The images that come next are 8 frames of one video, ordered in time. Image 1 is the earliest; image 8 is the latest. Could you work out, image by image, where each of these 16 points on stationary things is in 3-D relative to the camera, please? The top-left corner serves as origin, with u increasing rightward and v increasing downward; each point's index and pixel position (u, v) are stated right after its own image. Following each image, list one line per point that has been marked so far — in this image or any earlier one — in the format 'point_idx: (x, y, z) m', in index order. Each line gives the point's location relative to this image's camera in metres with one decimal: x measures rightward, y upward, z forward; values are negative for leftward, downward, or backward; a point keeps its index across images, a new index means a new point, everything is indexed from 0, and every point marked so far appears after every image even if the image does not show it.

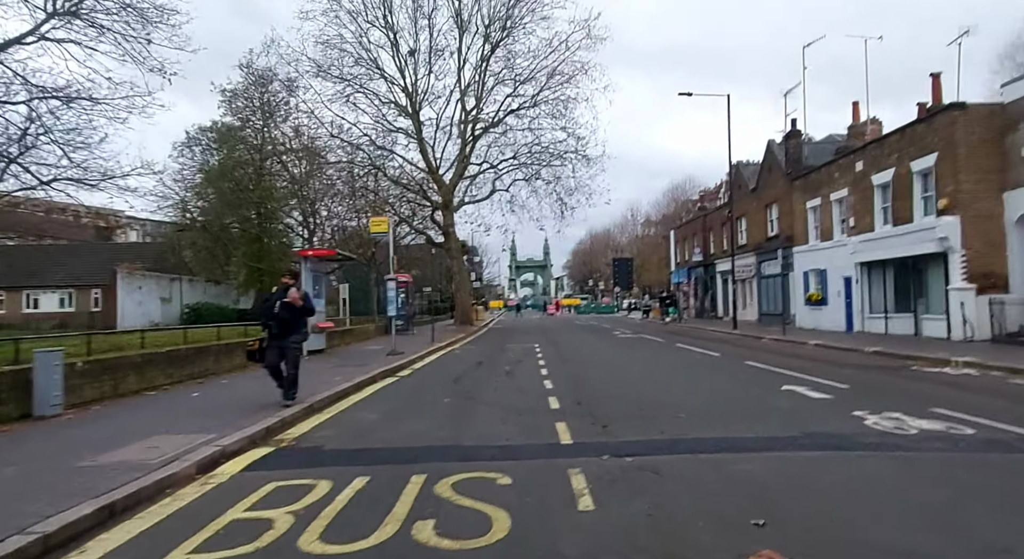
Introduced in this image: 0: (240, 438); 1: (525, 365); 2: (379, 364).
0: (-3.3, -1.9, +7.7) m
1: (+0.4, -2.4, +18.4) m
2: (-3.7, -2.4, +17.6) m
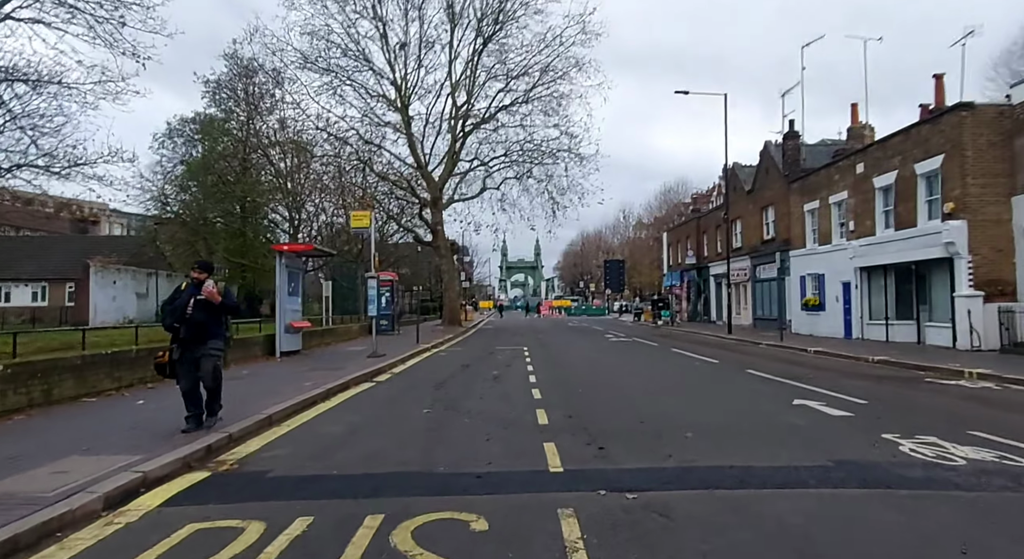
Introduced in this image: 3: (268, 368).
0: (-3.5, -1.9, +6.5) m
1: (0.0, -2.4, +17.3) m
2: (-4.1, -2.3, +16.4) m
3: (-6.1, -2.2, +15.9) m
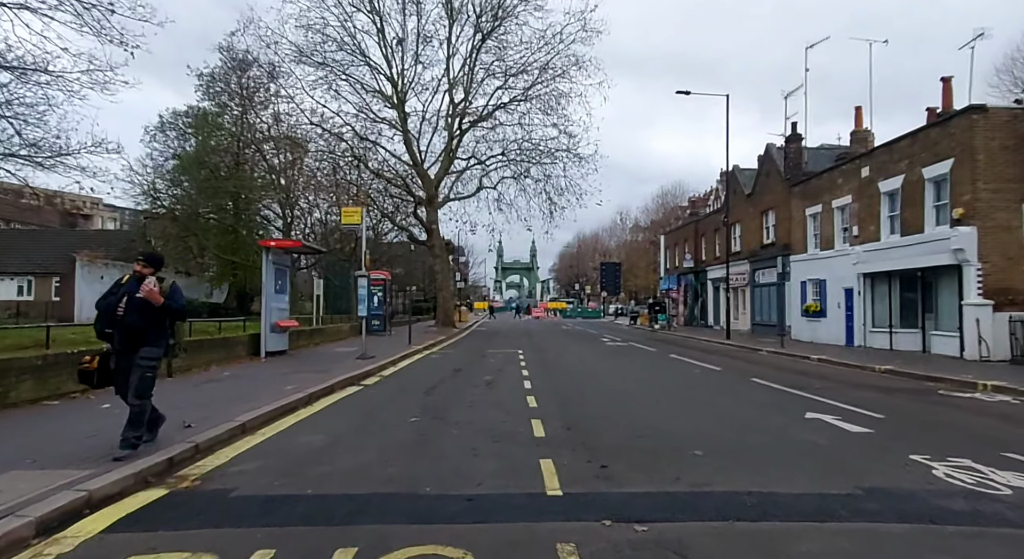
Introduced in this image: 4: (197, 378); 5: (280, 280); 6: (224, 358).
0: (-3.6, -1.8, +5.9) m
1: (-0.2, -2.5, +16.7) m
2: (-4.2, -2.3, +15.7) m
3: (-6.3, -2.1, +15.2) m
4: (-6.6, -2.1, +13.3) m
5: (-6.8, 0.0, +18.7) m
6: (-7.3, -2.0, +16.2) m
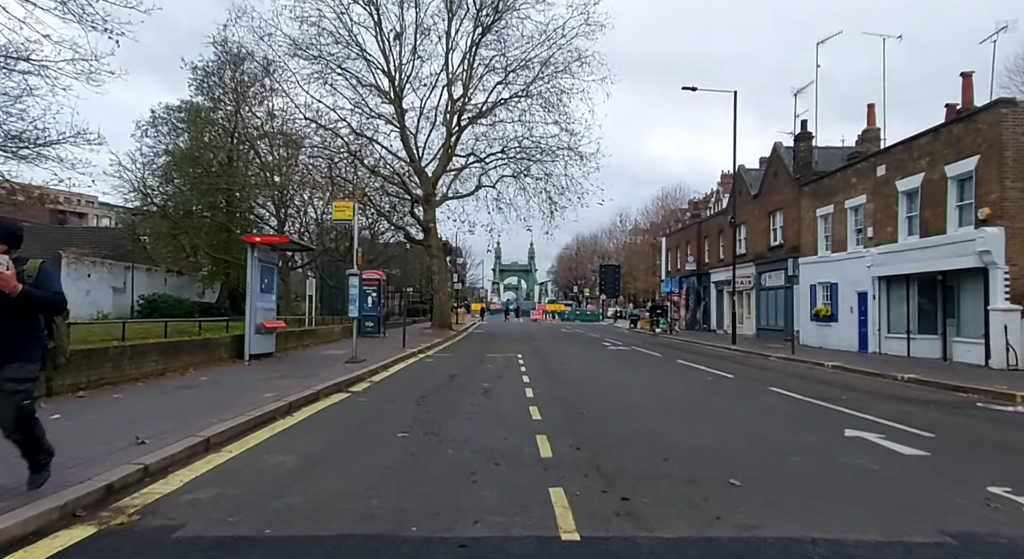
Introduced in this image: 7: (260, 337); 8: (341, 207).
0: (-3.5, -1.7, +4.8) m
1: (-0.2, -2.5, +15.6) m
2: (-4.2, -2.2, +14.6) m
3: (-6.3, -2.1, +14.1) m
4: (-6.5, -2.0, +12.2) m
5: (-6.8, 0.0, +17.6) m
6: (-7.3, -1.9, +15.1) m
7: (-6.9, -1.6, +17.4) m
8: (-5.0, +2.1, +18.4) m
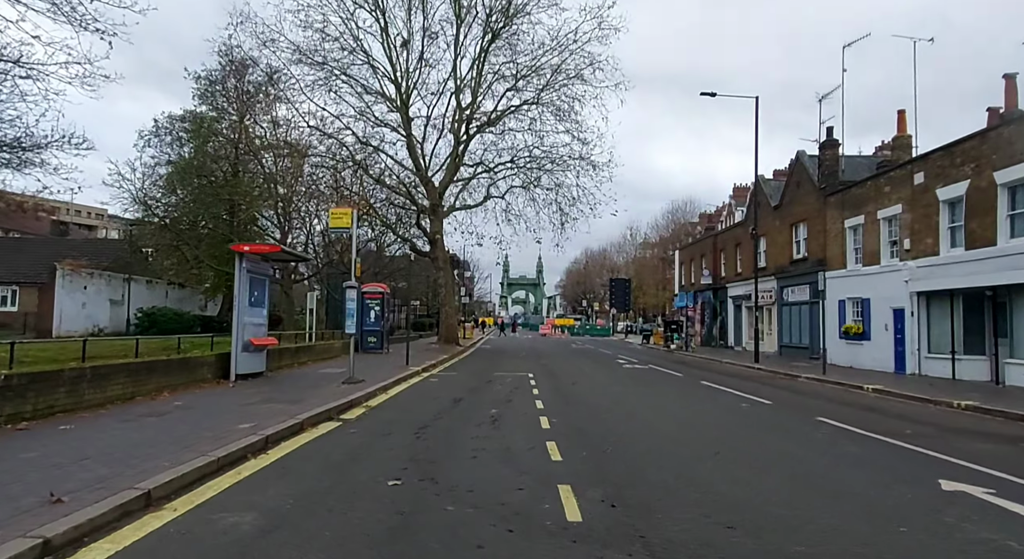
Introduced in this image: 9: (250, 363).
0: (-3.4, -1.8, +3.3) m
1: (+0.1, -2.8, +14.0) m
2: (-3.9, -2.5, +13.1) m
3: (-6.0, -2.3, +12.6) m
4: (-6.3, -2.2, +10.7) m
5: (-6.5, -0.3, +16.2) m
6: (-7.0, -2.2, +13.6) m
7: (-6.6, -1.9, +16.0) m
8: (-4.7, +1.8, +17.0) m
9: (-6.6, -2.1, +15.9) m
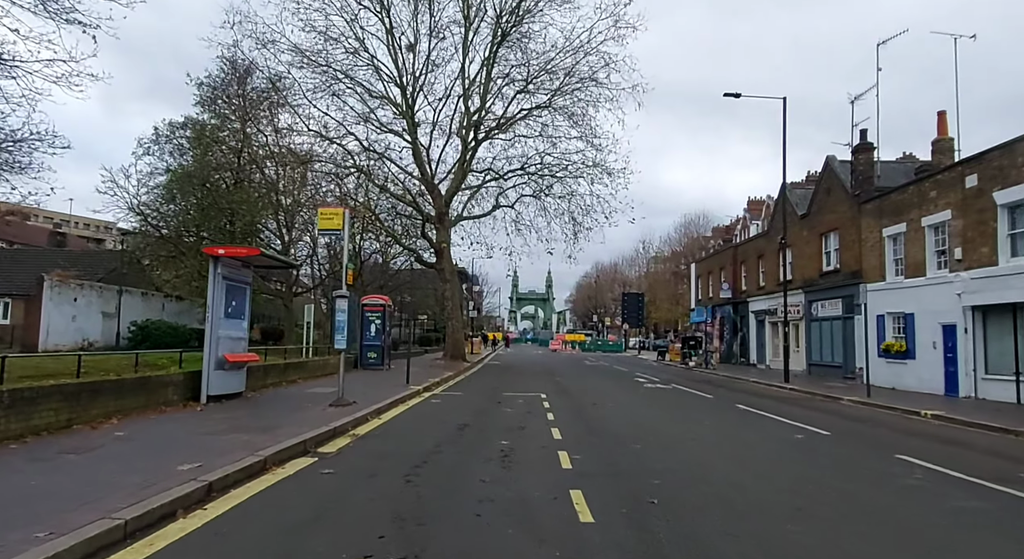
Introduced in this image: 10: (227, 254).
0: (-3.3, -1.7, +1.3) m
1: (+0.3, -2.9, +12.0) m
2: (-3.7, -2.6, +11.2) m
3: (-5.8, -2.4, +10.7) m
4: (-6.1, -2.3, +8.8) m
5: (-6.2, -0.5, +14.3) m
6: (-6.8, -2.3, +11.7) m
7: (-6.4, -2.1, +14.1) m
8: (-4.4, +1.5, +15.1) m
9: (-6.4, -2.3, +14.0) m
10: (-6.0, +0.5, +13.3) m
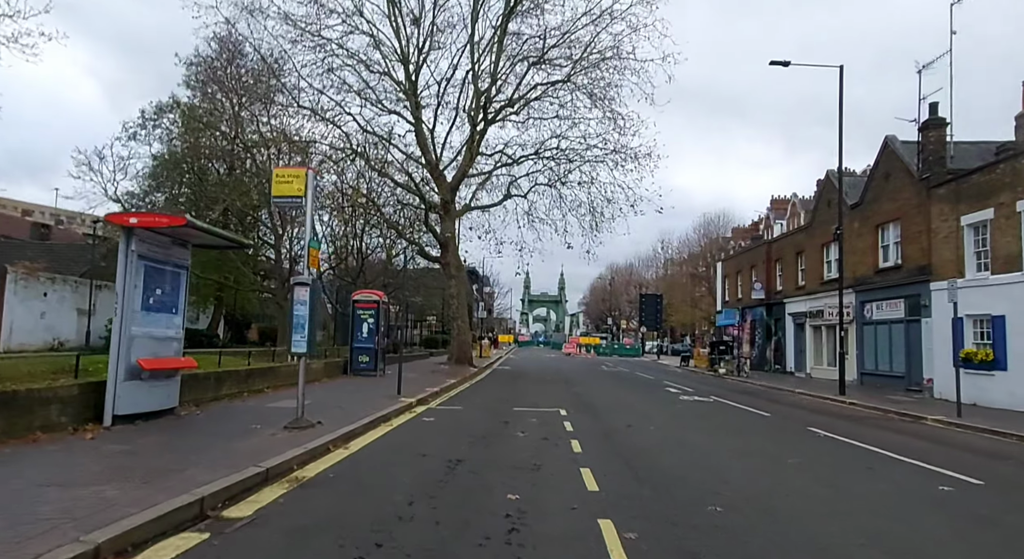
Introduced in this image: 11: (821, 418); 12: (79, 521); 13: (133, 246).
0: (-3.3, -1.3, -2.2) m
1: (+0.5, -2.6, +8.4) m
2: (-3.6, -2.3, +7.7) m
3: (-5.6, -2.1, +7.3) m
4: (-6.0, -1.9, +5.3) m
5: (-6.0, -0.1, +10.9) m
6: (-6.6, -2.0, +8.2) m
7: (-6.1, -1.8, +10.6) m
8: (-4.1, +1.9, +11.7) m
9: (-6.2, -1.9, +10.5) m
10: (-5.8, +0.9, +9.9) m
11: (+8.1, -3.7, +16.5) m
12: (-3.6, -2.0, +5.3) m
13: (-6.0, +0.5, +10.1) m
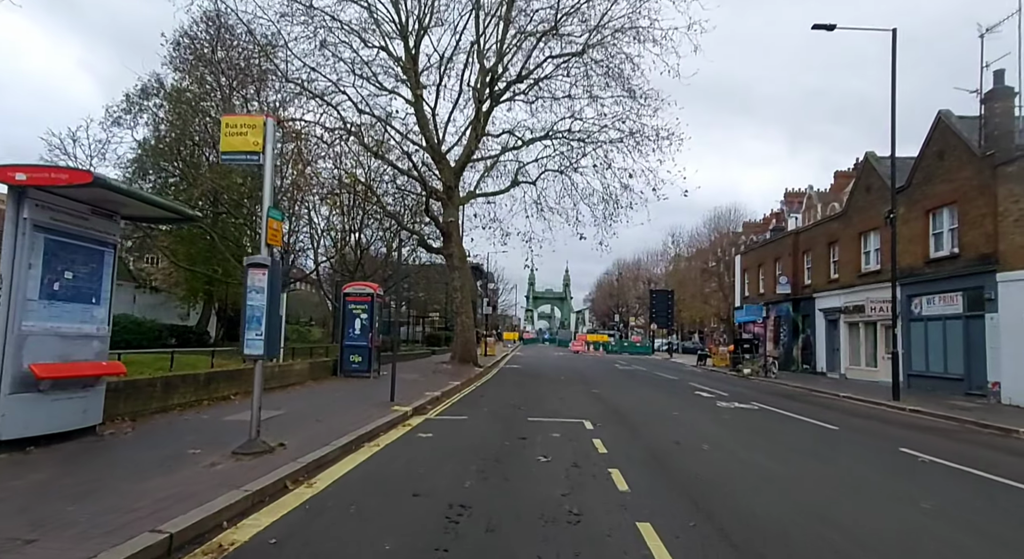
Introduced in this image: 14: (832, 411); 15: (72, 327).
0: (-3.1, -1.1, -4.8) m
1: (+0.8, -2.4, +5.8) m
2: (-3.3, -2.0, +5.1) m
3: (-5.4, -1.8, +4.7) m
4: (-5.8, -1.7, +2.7) m
5: (-5.7, +0.1, +8.3) m
6: (-6.4, -1.7, +5.7) m
7: (-5.9, -1.5, +8.0) m
8: (-3.8, +2.1, +9.1) m
9: (-5.9, -1.7, +8.0) m
10: (-5.5, +1.1, +7.3) m
11: (+8.4, -3.4, +13.8) m
12: (-3.3, -1.8, +2.7) m
13: (-5.8, +0.8, +7.5) m
14: (+9.0, -3.7, +17.9) m
15: (-5.7, -0.6, +8.3) m
